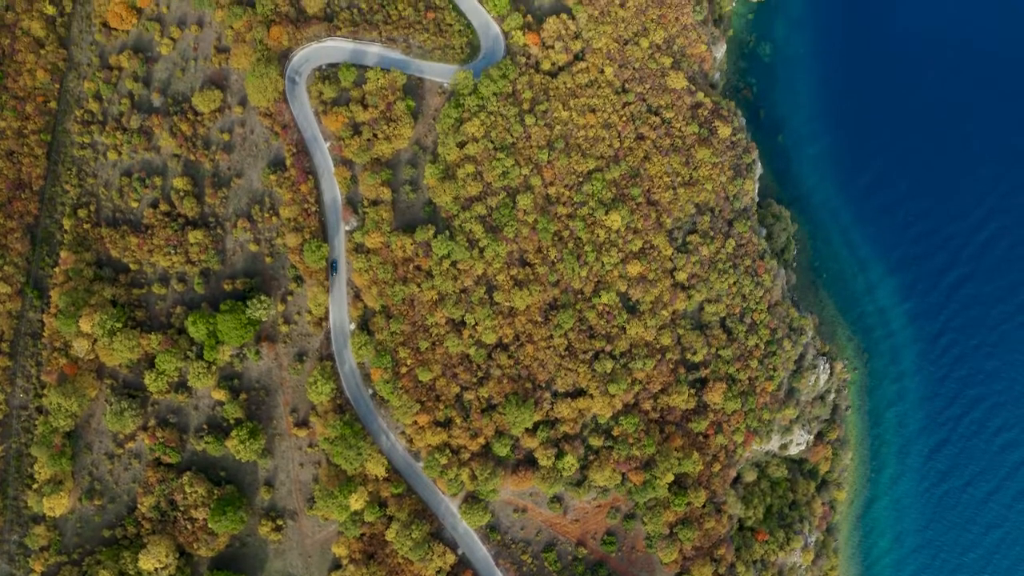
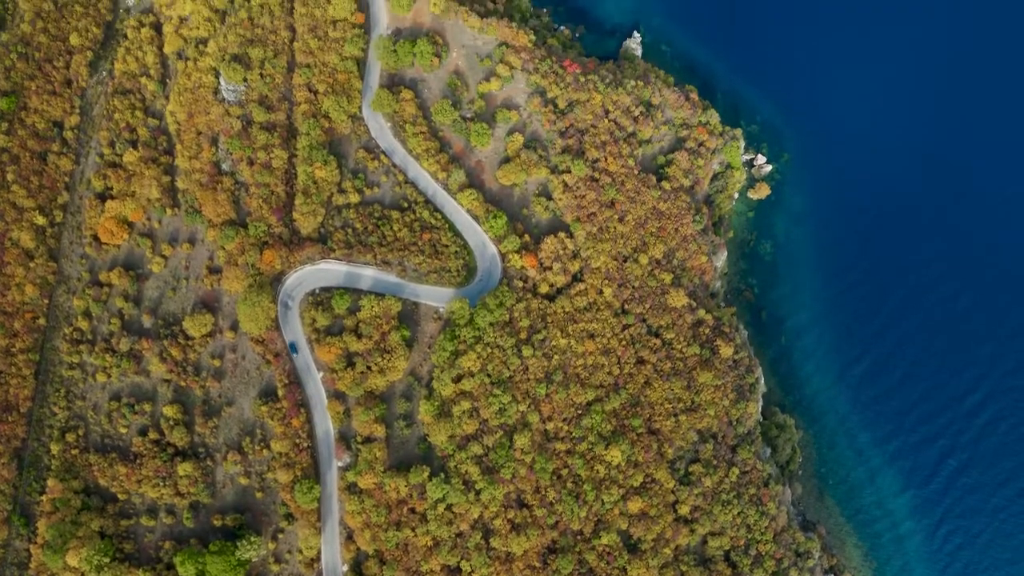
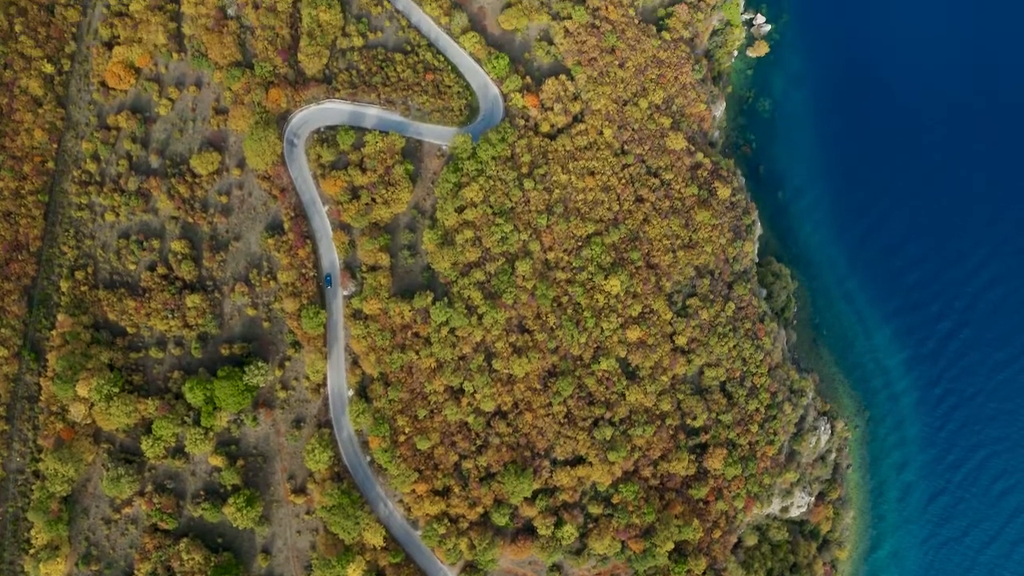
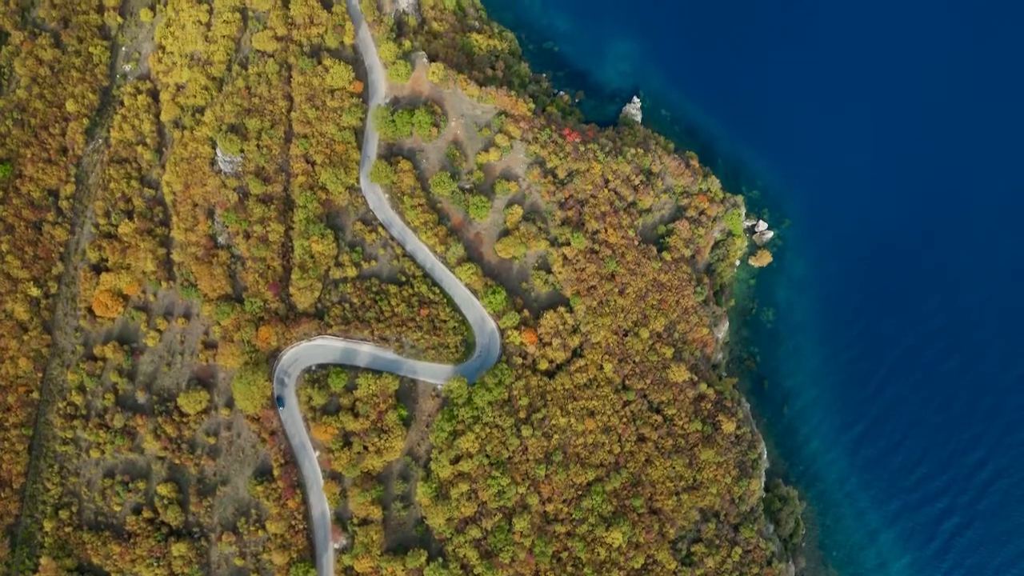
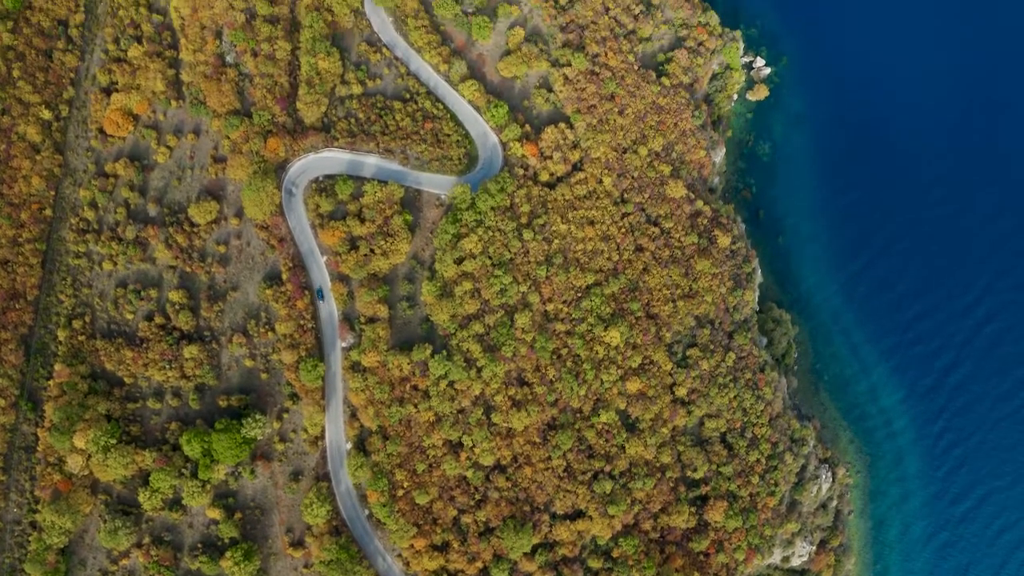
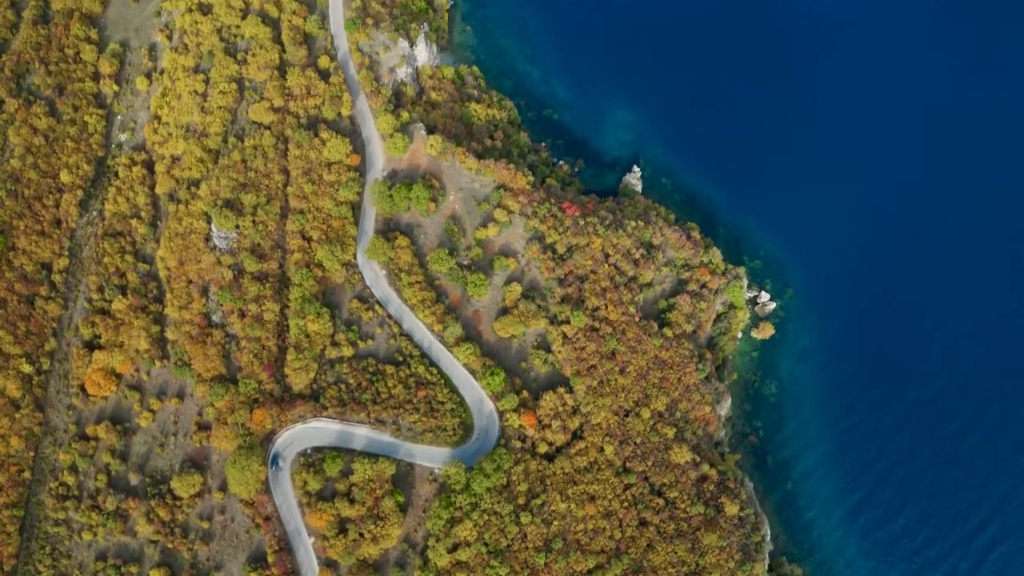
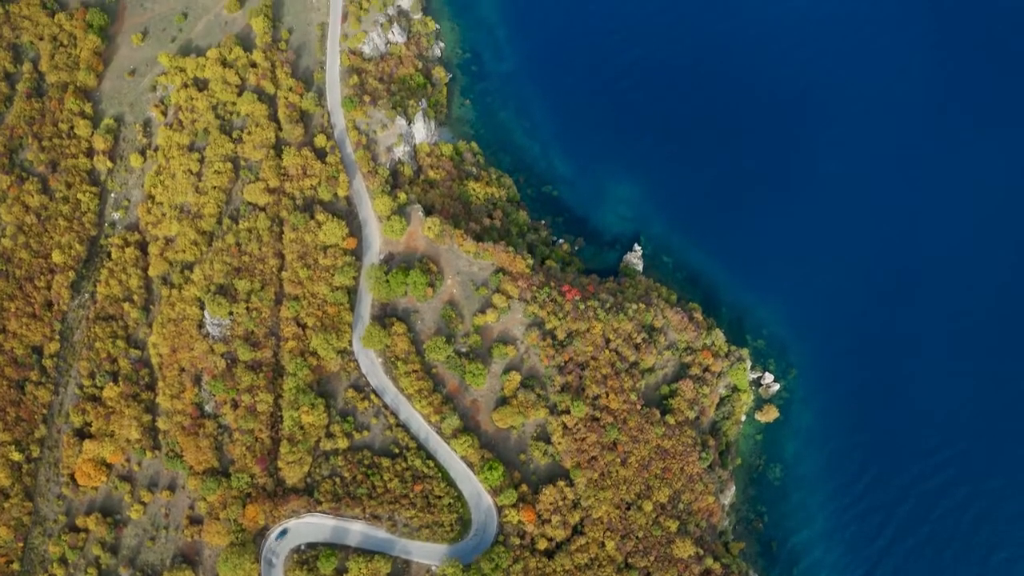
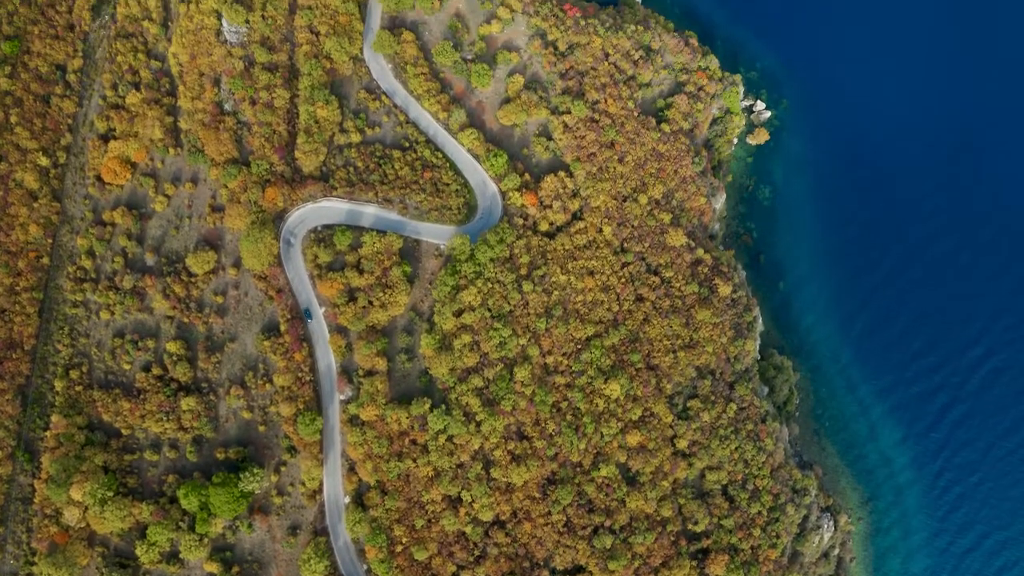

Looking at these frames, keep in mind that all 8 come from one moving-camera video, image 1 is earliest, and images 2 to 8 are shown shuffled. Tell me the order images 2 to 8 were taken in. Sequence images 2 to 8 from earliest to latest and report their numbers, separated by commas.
3, 5, 8, 2, 4, 6, 7
